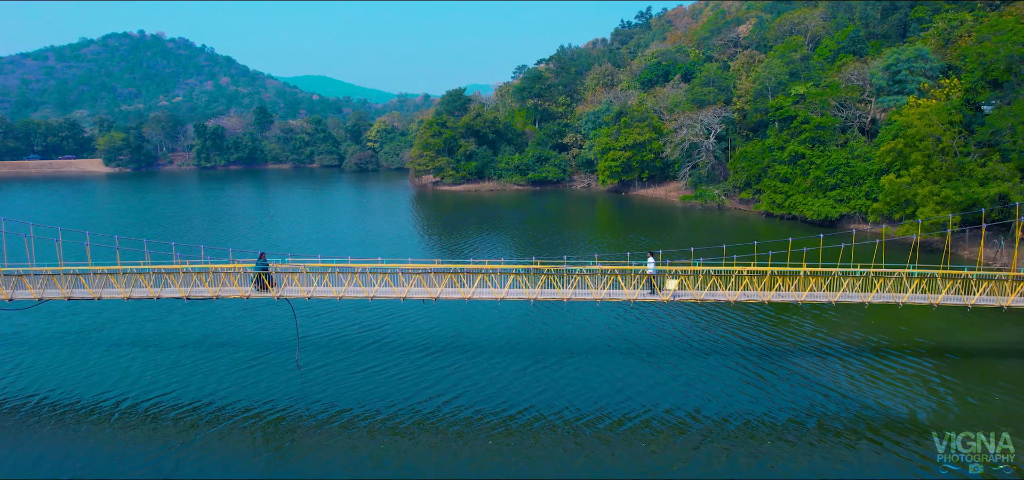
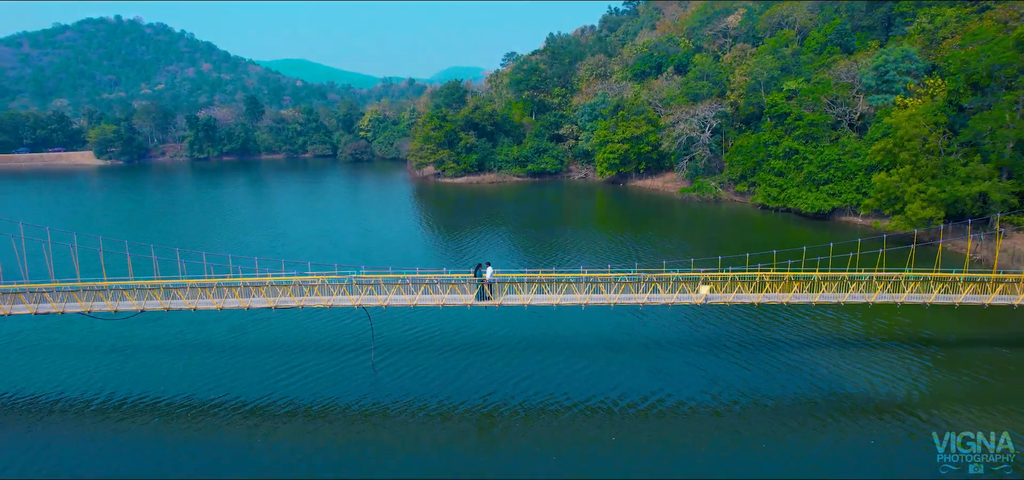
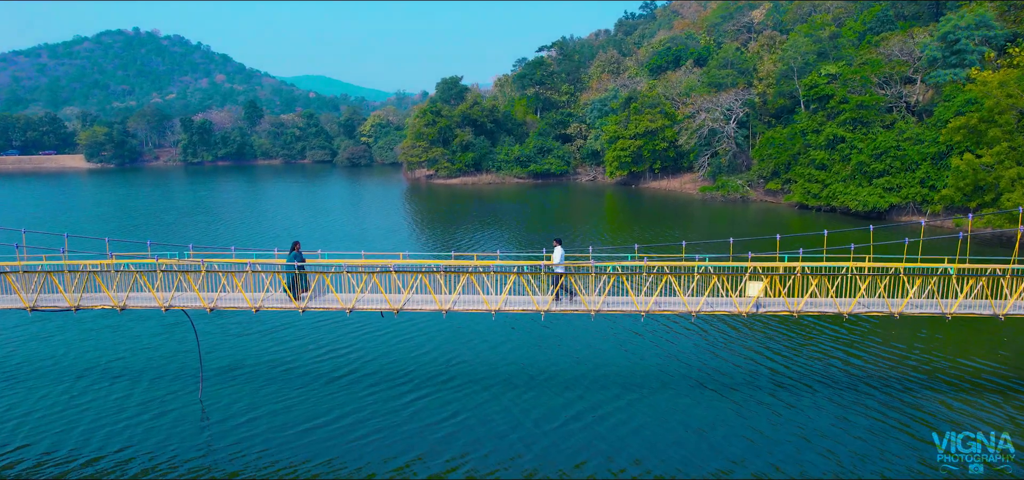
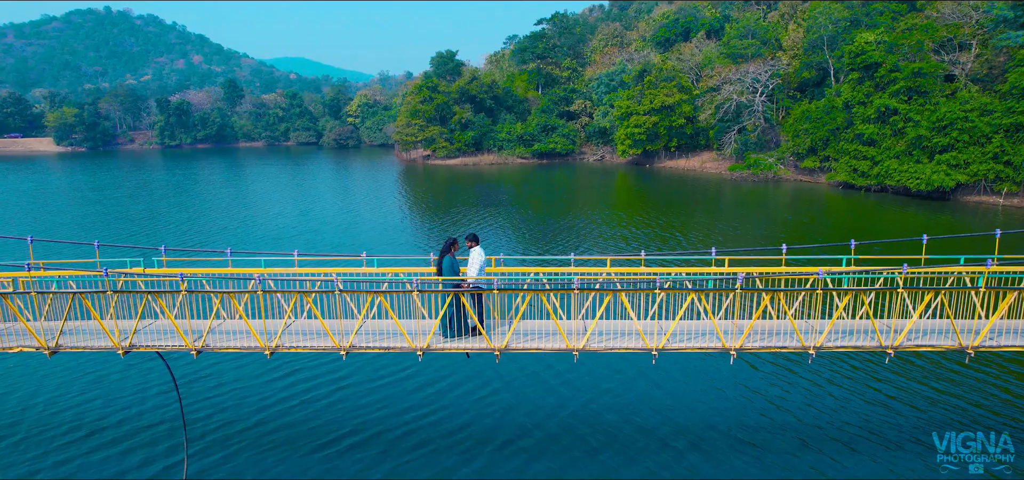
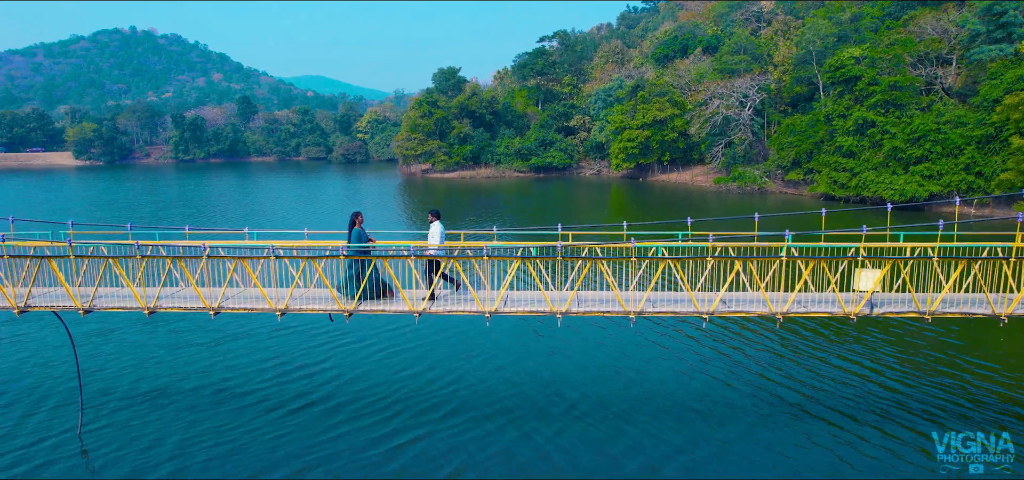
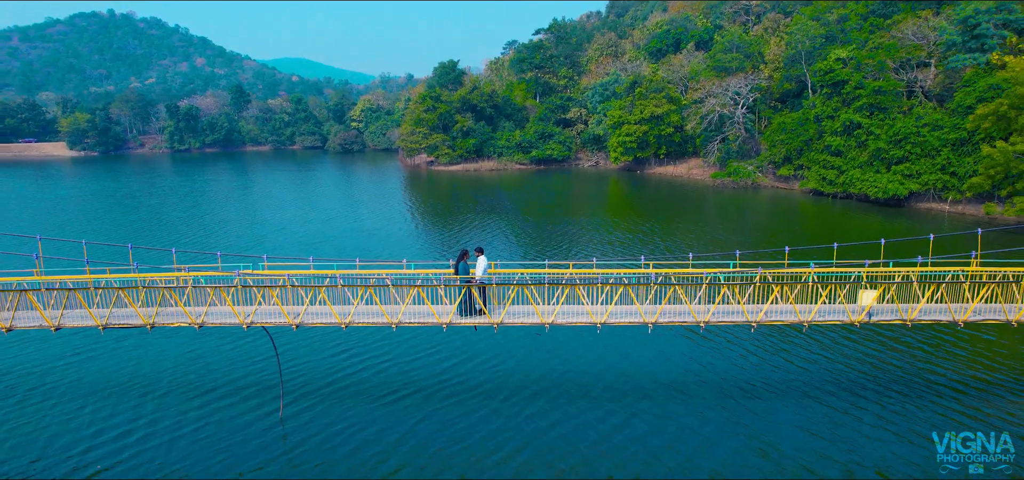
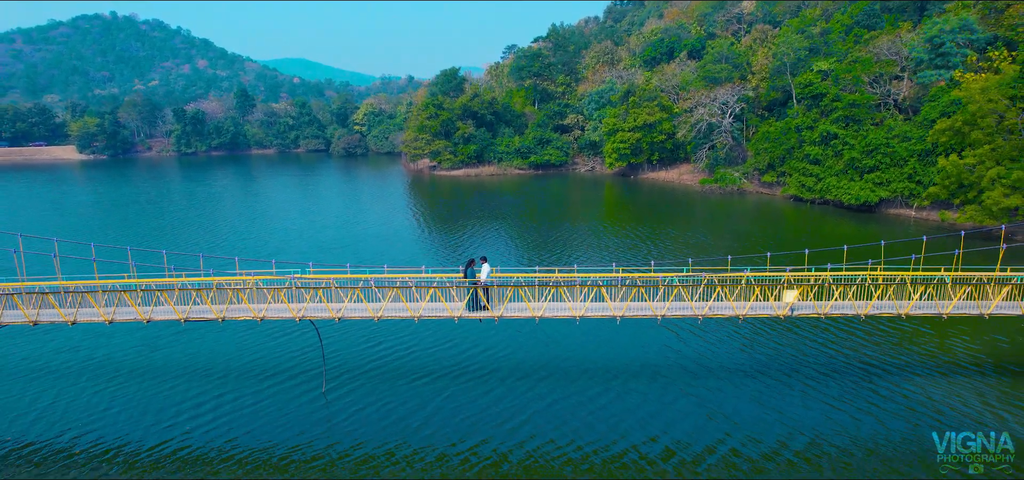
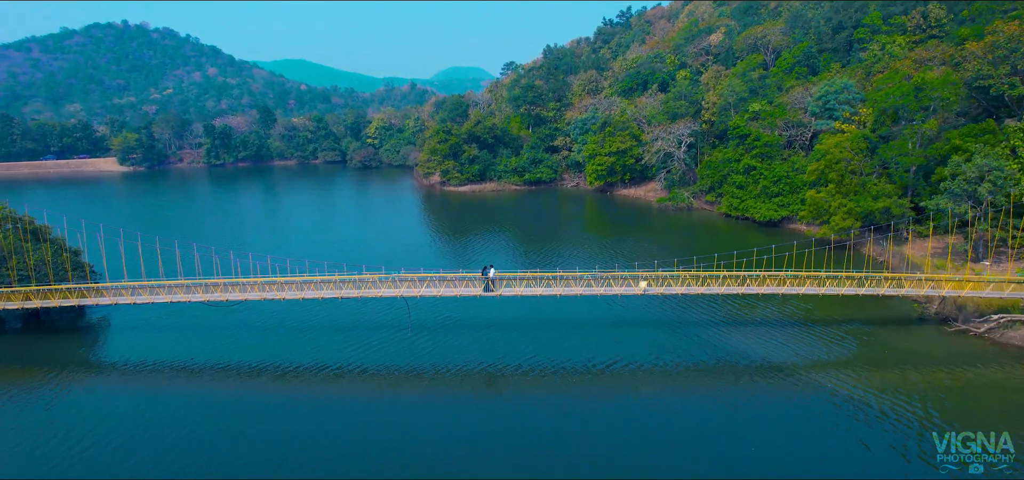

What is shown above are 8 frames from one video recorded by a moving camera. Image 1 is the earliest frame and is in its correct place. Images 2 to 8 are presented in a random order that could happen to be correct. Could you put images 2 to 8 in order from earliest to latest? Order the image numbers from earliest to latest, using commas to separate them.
3, 5, 4, 6, 7, 2, 8
